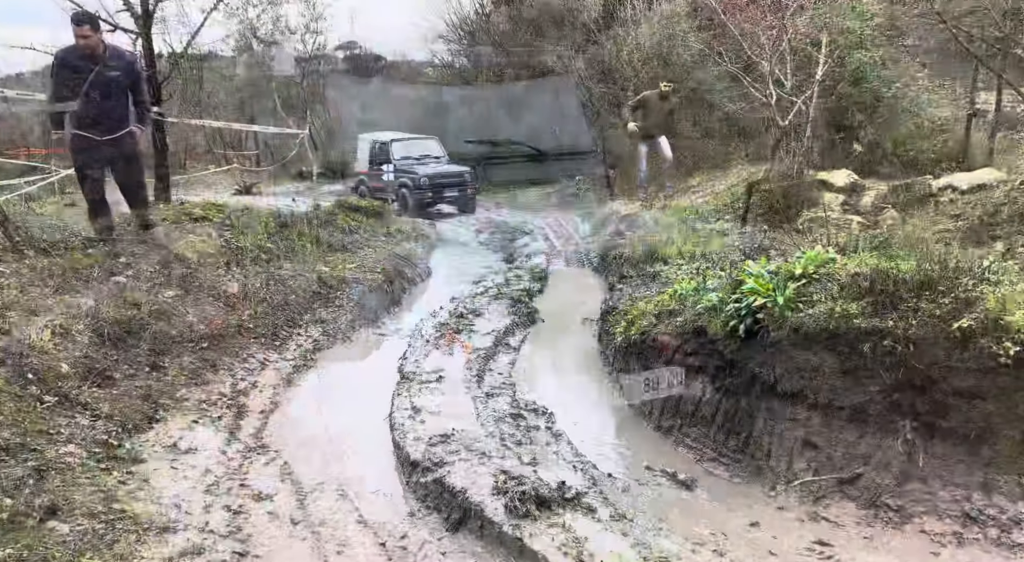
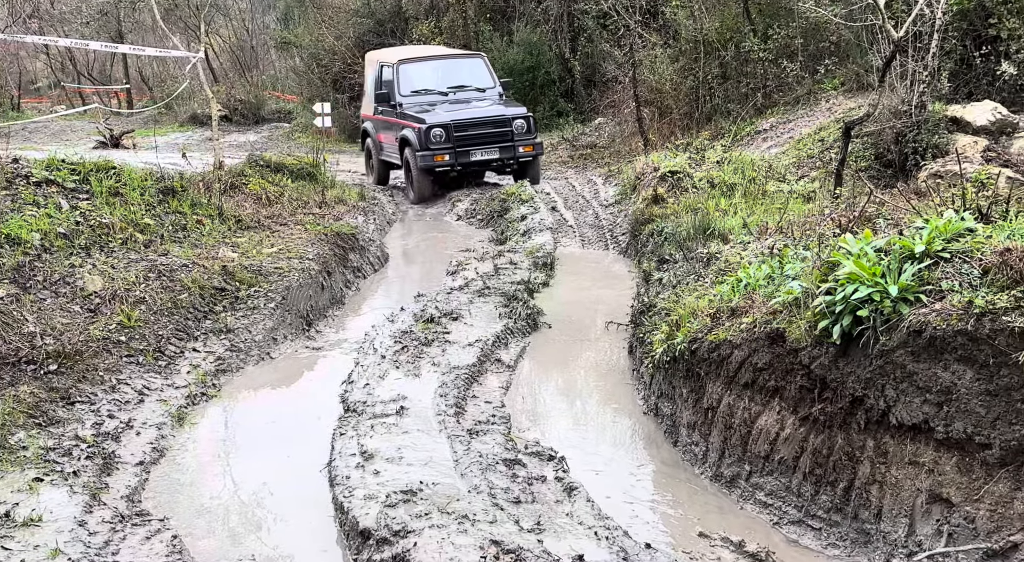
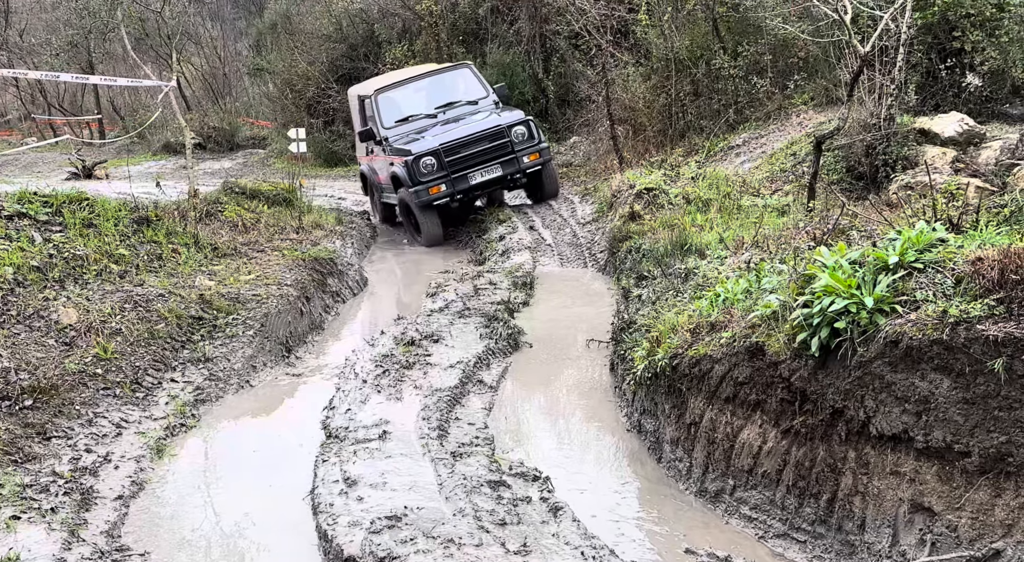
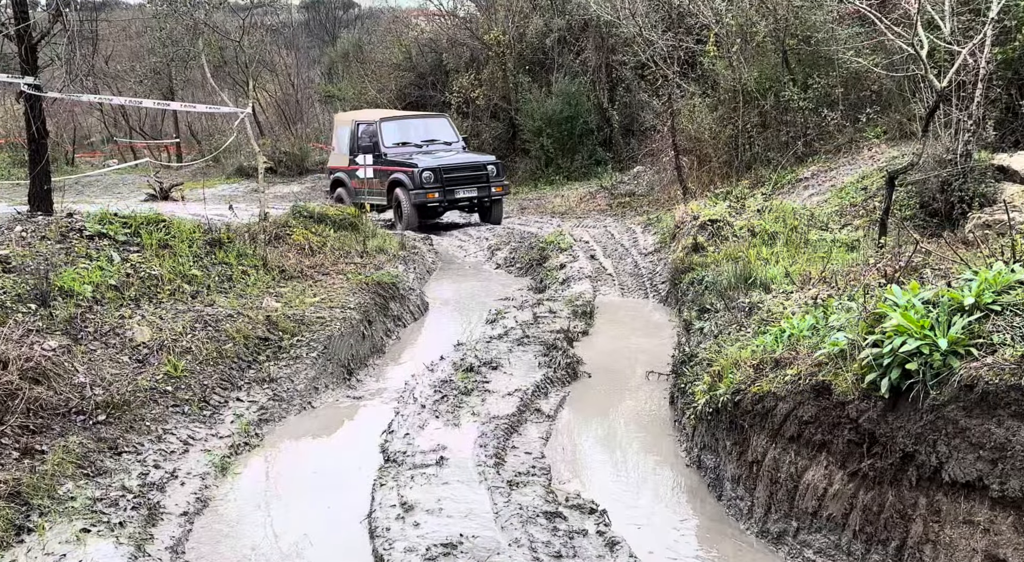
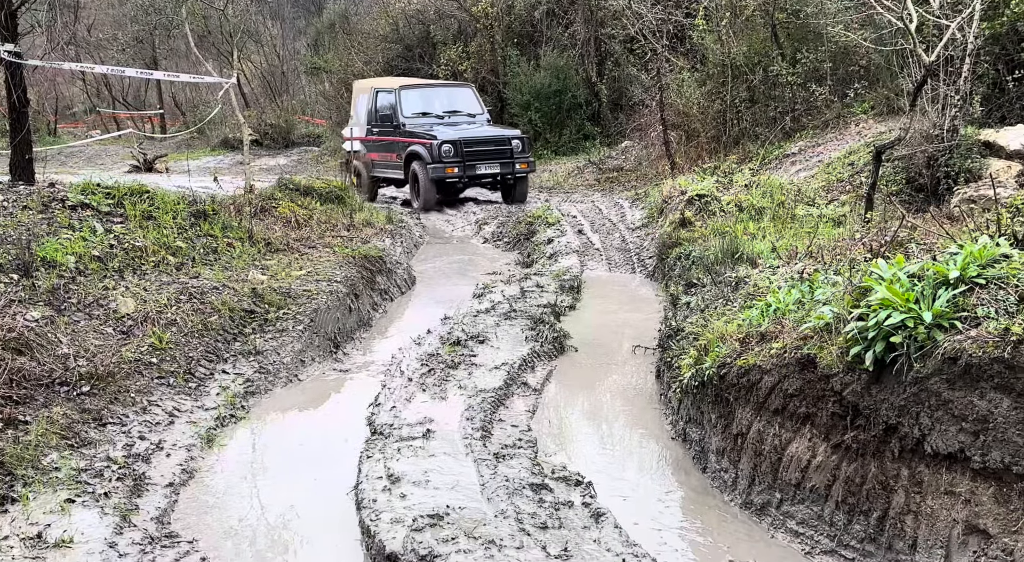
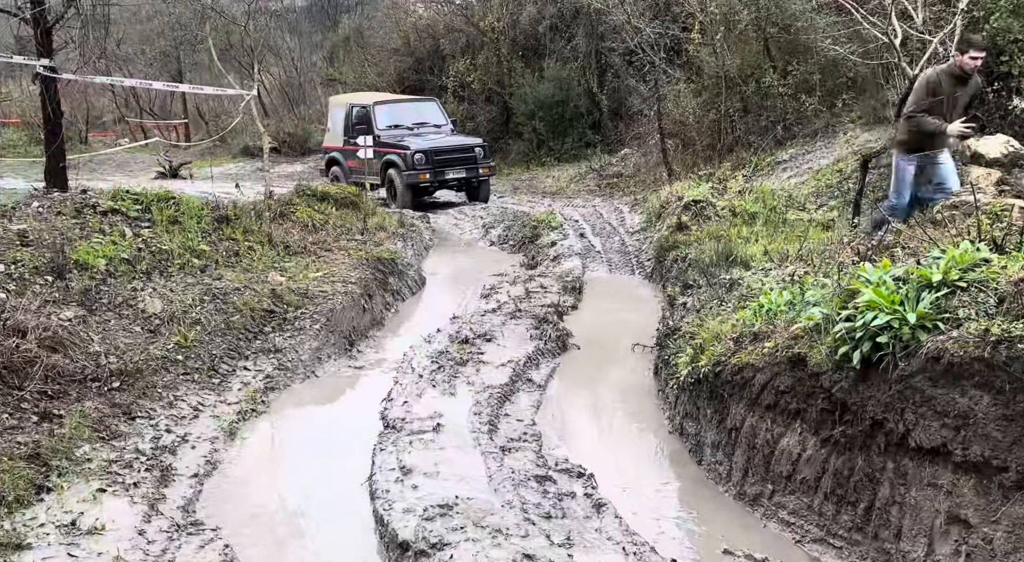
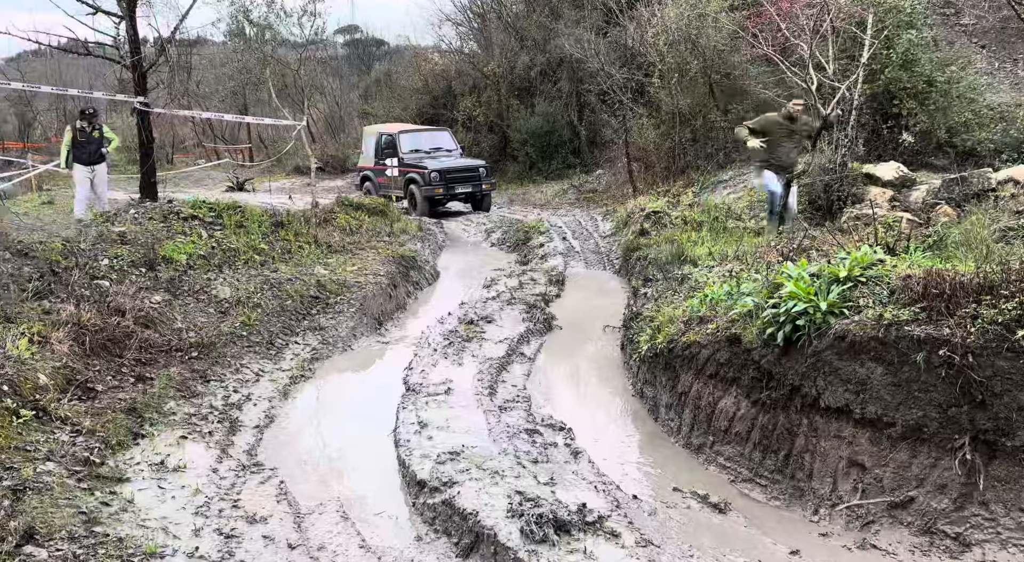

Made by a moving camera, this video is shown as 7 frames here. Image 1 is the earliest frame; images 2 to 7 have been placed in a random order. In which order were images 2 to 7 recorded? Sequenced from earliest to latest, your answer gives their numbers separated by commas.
7, 6, 4, 5, 2, 3
